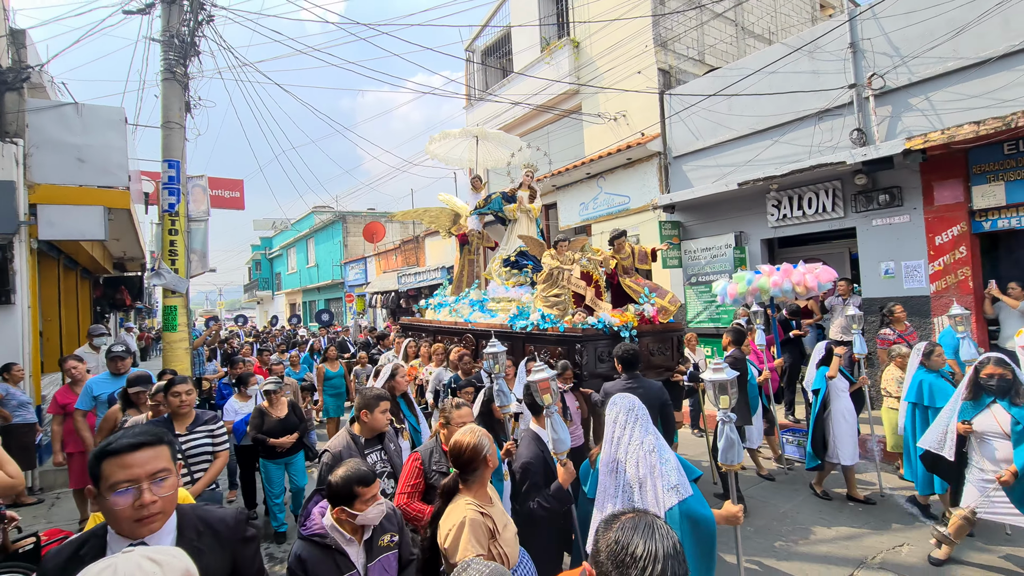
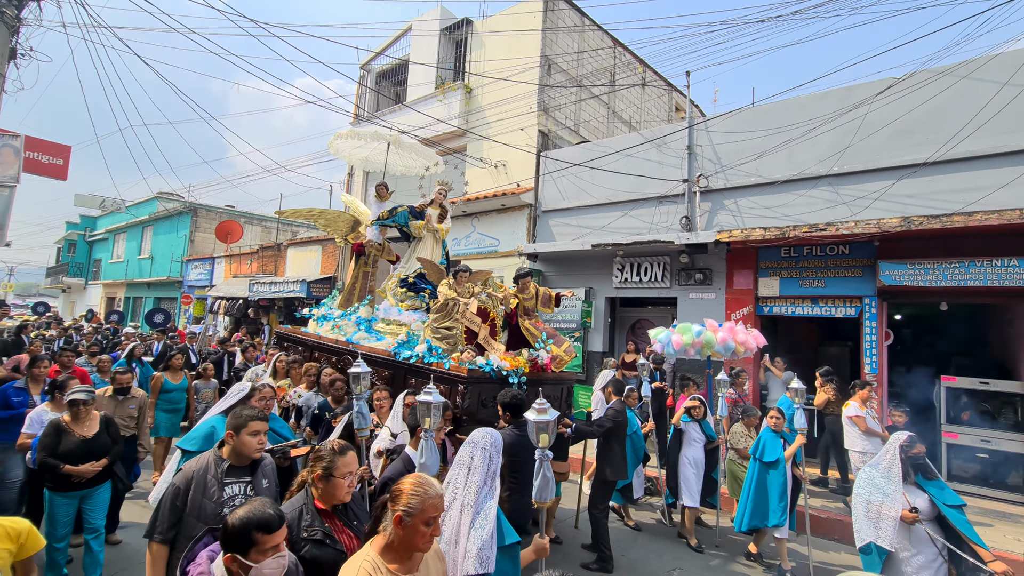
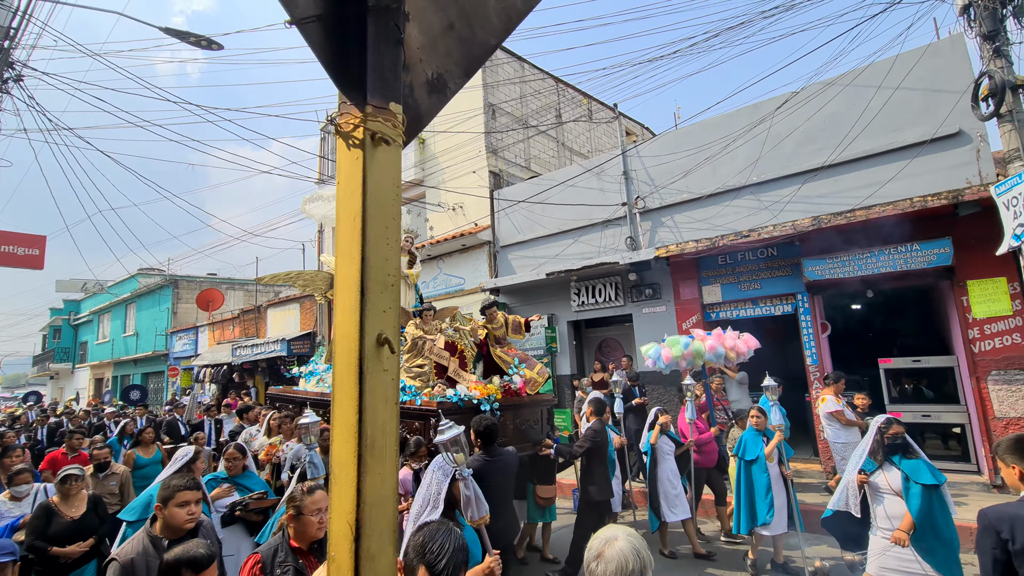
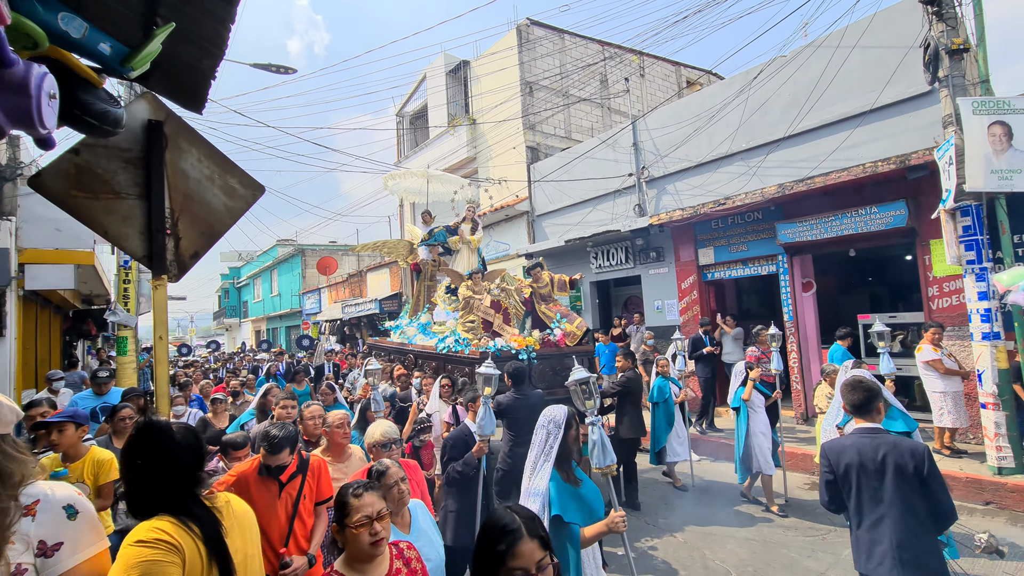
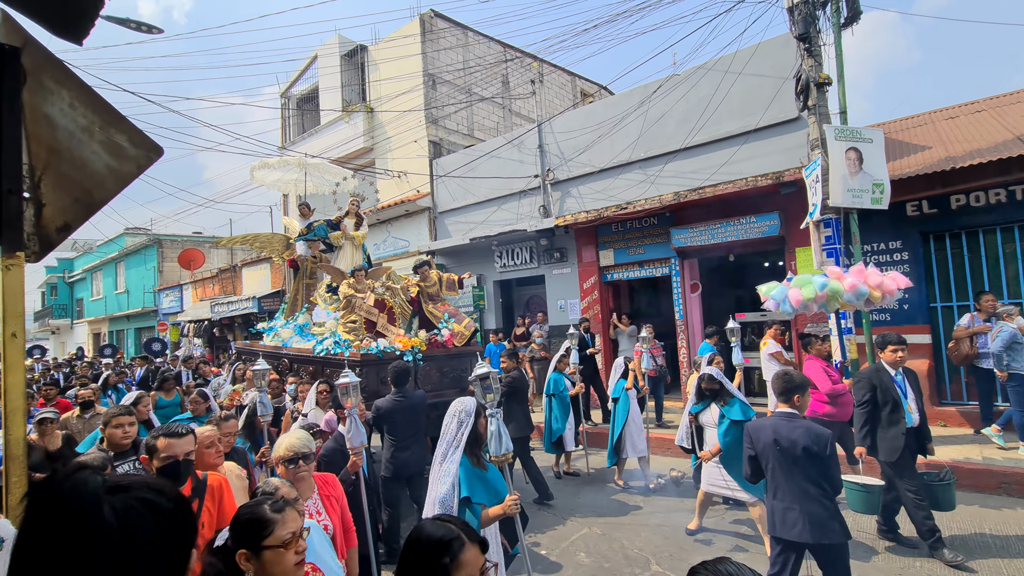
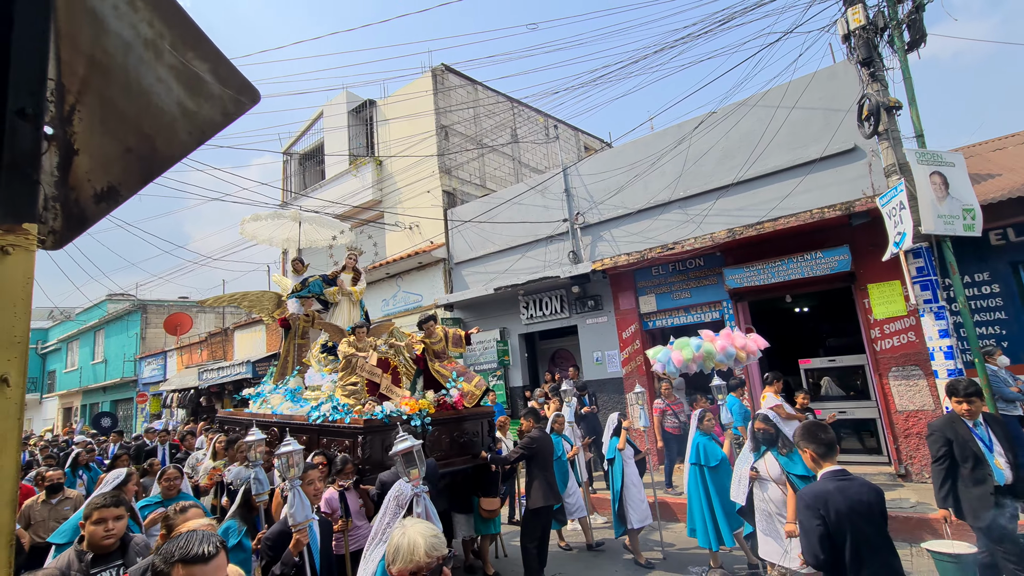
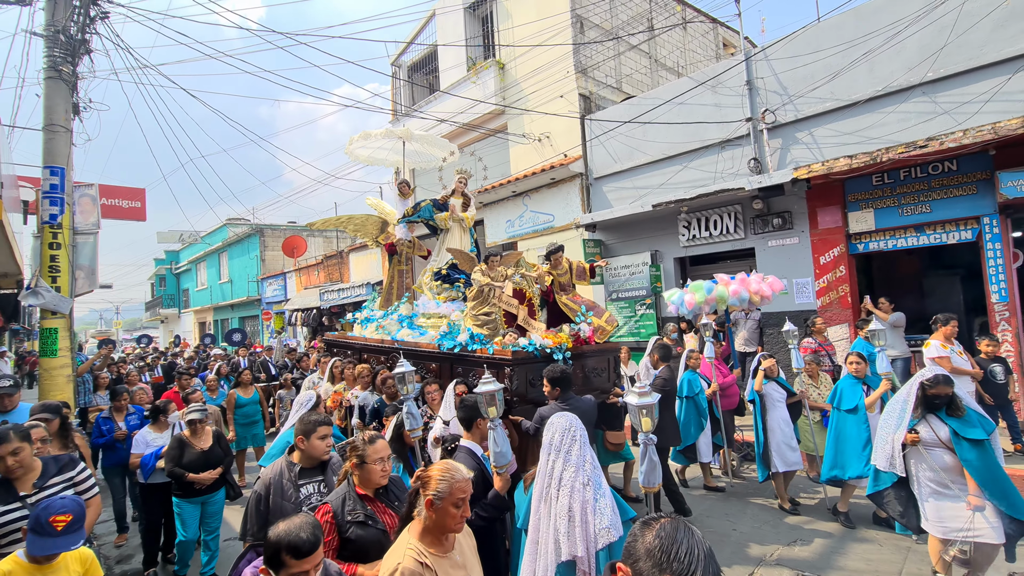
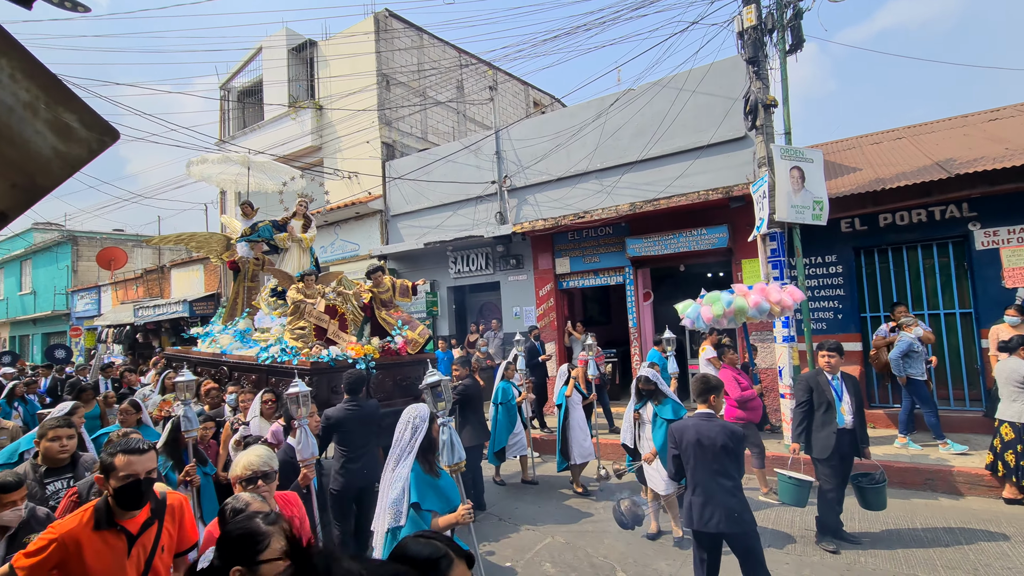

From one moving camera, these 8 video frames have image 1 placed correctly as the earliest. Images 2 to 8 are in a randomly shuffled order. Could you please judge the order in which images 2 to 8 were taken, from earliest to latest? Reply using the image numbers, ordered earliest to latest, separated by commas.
7, 2, 3, 6, 8, 5, 4
